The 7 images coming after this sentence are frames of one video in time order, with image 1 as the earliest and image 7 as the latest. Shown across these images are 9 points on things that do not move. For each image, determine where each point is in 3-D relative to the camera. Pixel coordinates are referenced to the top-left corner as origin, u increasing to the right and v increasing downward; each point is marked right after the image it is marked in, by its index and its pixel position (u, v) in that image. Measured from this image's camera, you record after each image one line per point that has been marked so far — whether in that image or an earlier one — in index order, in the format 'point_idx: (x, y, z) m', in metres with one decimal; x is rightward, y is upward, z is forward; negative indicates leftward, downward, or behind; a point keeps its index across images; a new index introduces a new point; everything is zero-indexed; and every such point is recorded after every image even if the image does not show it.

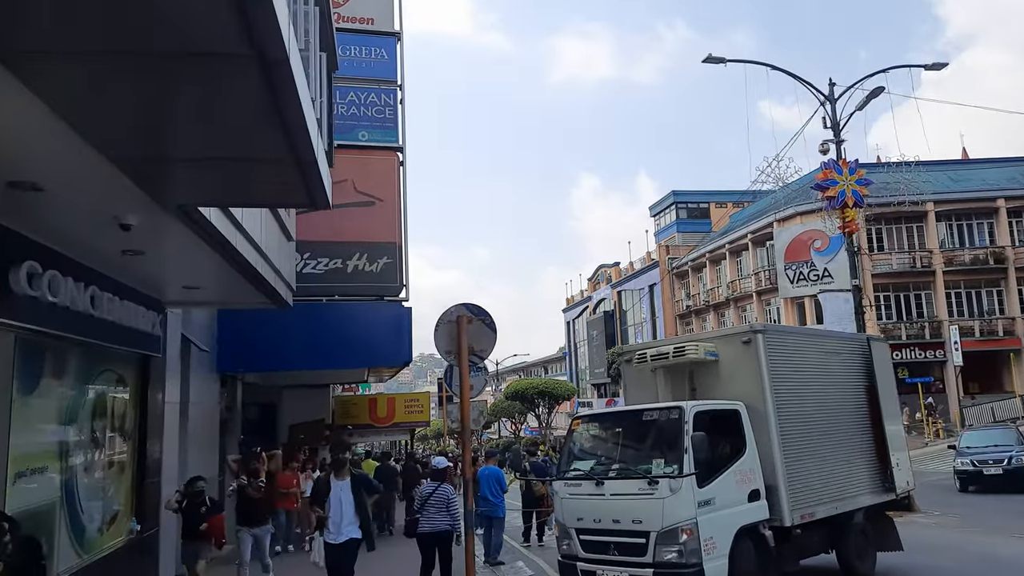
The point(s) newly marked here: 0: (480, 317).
0: (-0.3, -0.3, +7.2) m
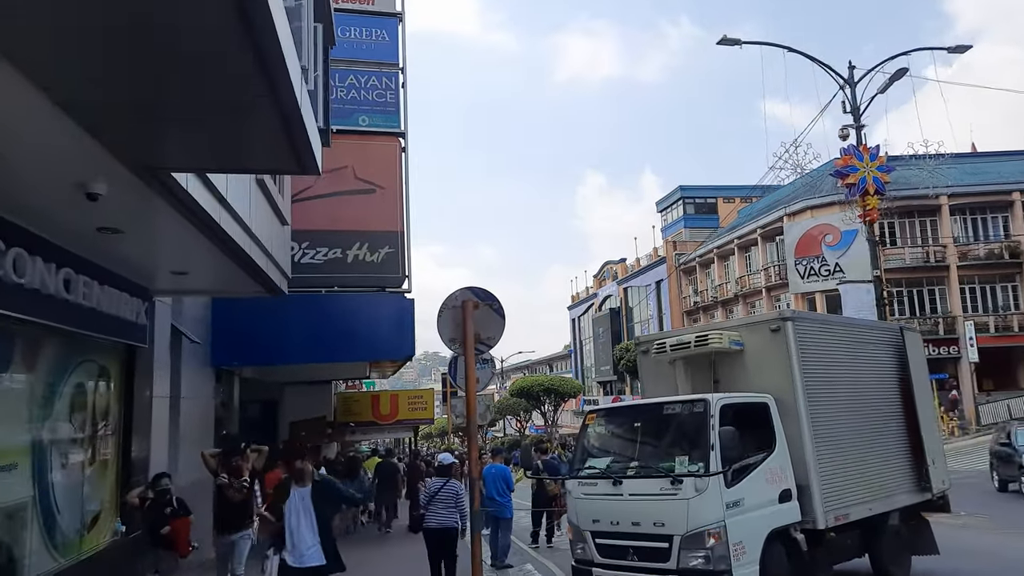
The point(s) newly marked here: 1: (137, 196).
0: (-0.2, -0.1, +6.7) m
1: (-2.8, +0.7, +5.6) m
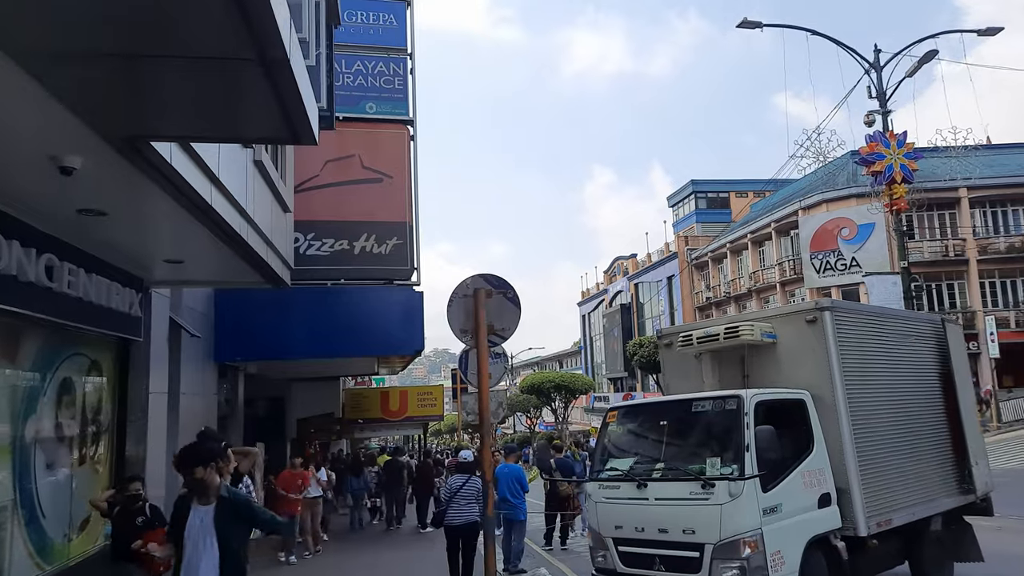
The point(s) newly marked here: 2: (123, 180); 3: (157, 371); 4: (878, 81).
0: (-0.1, 0.0, +6.1) m
1: (-2.7, +0.8, +5.2) m
2: (-2.7, +0.7, +5.1) m
3: (-4.4, -1.0, +9.2) m
4: (+7.4, +4.2, +15.1) m
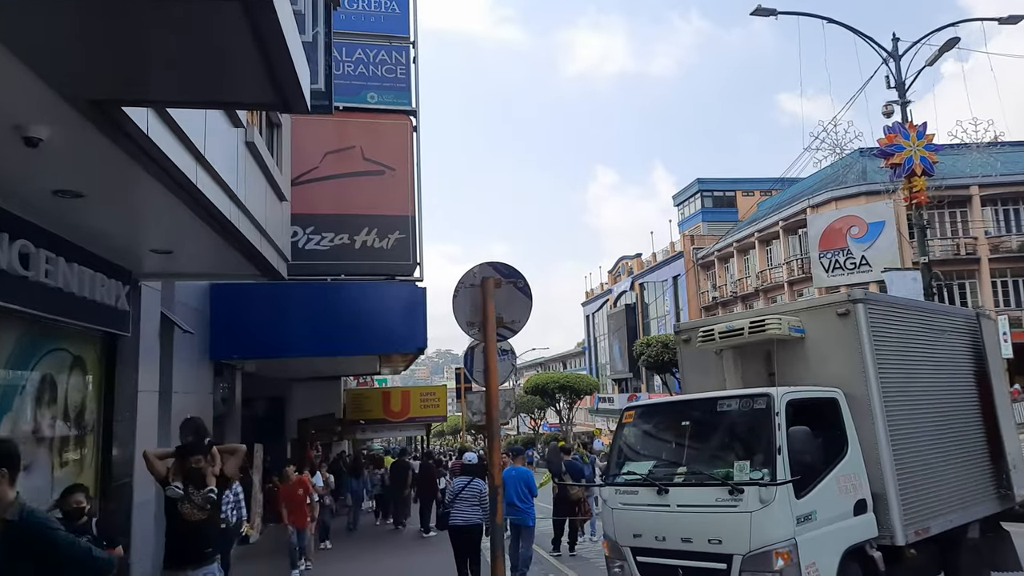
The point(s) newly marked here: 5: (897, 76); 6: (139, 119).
0: (0.0, +0.1, +5.7) m
1: (-2.6, +0.8, +4.7) m
2: (-2.6, +0.8, +4.7) m
3: (-4.3, -0.9, +8.8) m
4: (+7.6, +4.3, +14.6) m
5: (+7.6, +4.2, +14.6) m
6: (-2.1, +1.0, +4.2) m
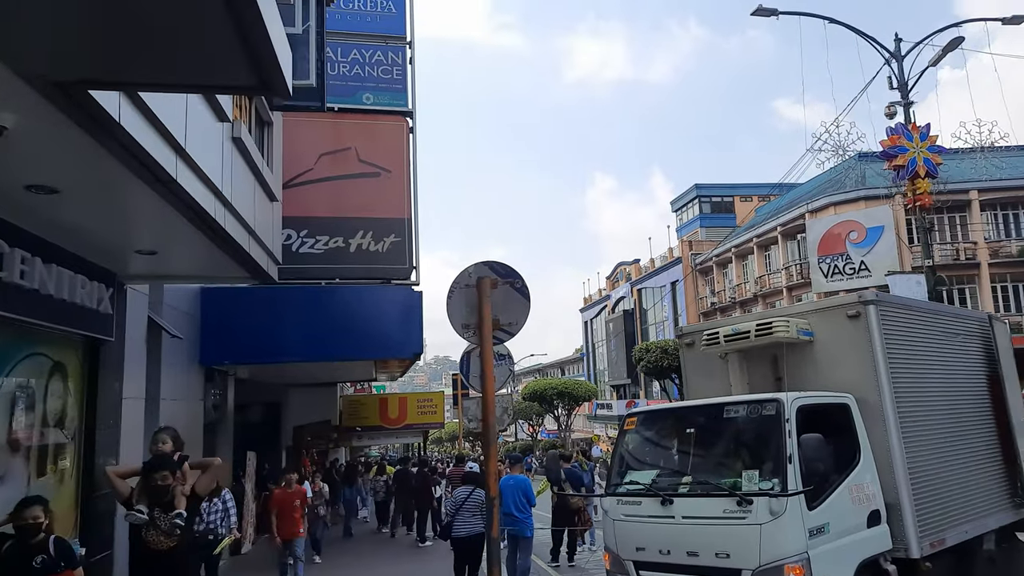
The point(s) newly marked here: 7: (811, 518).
0: (0.0, +0.1, +5.4) m
1: (-2.6, +0.8, +4.4) m
2: (-2.6, +0.8, +4.4) m
3: (-4.4, -1.0, +8.5) m
4: (+7.5, +4.2, +14.4) m
5: (+7.5, +4.1, +14.4) m
6: (-2.1, +1.0, +3.9) m
7: (+2.1, -1.6, +5.1) m
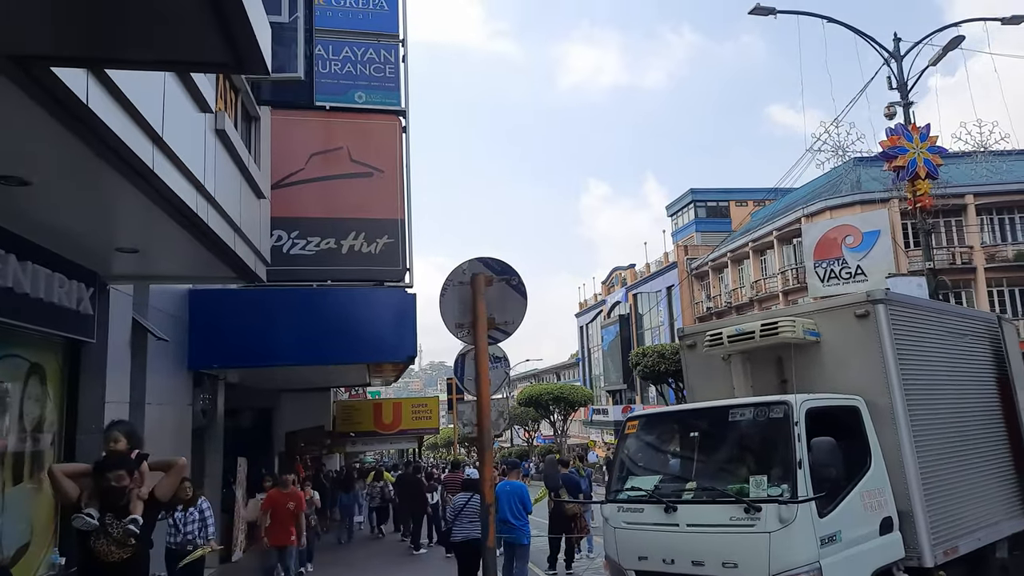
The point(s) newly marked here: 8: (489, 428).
0: (-0.1, +0.1, +5.2) m
1: (-2.7, +0.9, +4.2) m
2: (-2.7, +0.9, +4.2) m
3: (-4.4, -1.0, +8.2) m
4: (+7.4, +4.1, +14.2) m
5: (+7.4, +4.1, +14.2) m
6: (-2.2, +1.0, +3.7) m
7: (+2.0, -1.6, +4.9) m
8: (-0.2, -0.9, +4.9) m
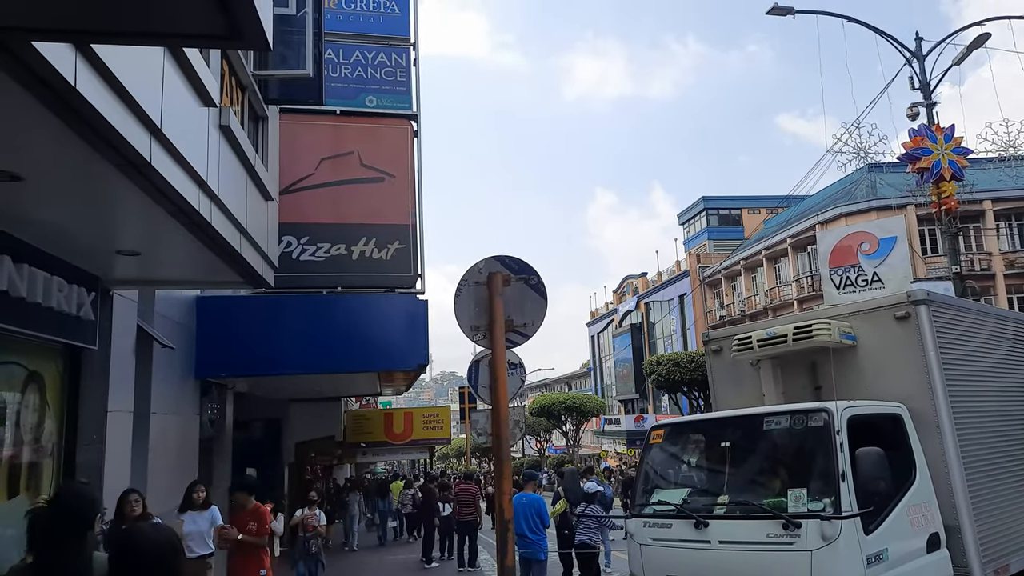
0: (+0.1, +0.1, +4.9) m
1: (-2.5, +0.9, +3.9) m
2: (-2.5, +0.9, +3.9) m
3: (-4.2, -1.0, +8.0) m
4: (+7.7, +4.0, +13.9) m
5: (+7.7, +4.0, +13.9) m
6: (-2.1, +1.0, +3.4) m
7: (+2.2, -1.6, +4.5) m
8: (0.0, -0.9, +4.6) m
